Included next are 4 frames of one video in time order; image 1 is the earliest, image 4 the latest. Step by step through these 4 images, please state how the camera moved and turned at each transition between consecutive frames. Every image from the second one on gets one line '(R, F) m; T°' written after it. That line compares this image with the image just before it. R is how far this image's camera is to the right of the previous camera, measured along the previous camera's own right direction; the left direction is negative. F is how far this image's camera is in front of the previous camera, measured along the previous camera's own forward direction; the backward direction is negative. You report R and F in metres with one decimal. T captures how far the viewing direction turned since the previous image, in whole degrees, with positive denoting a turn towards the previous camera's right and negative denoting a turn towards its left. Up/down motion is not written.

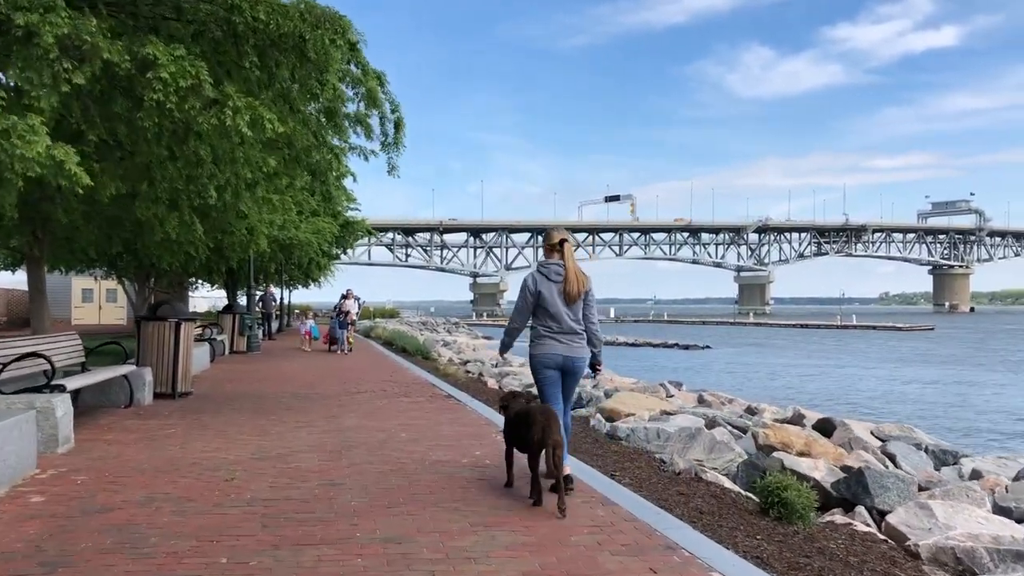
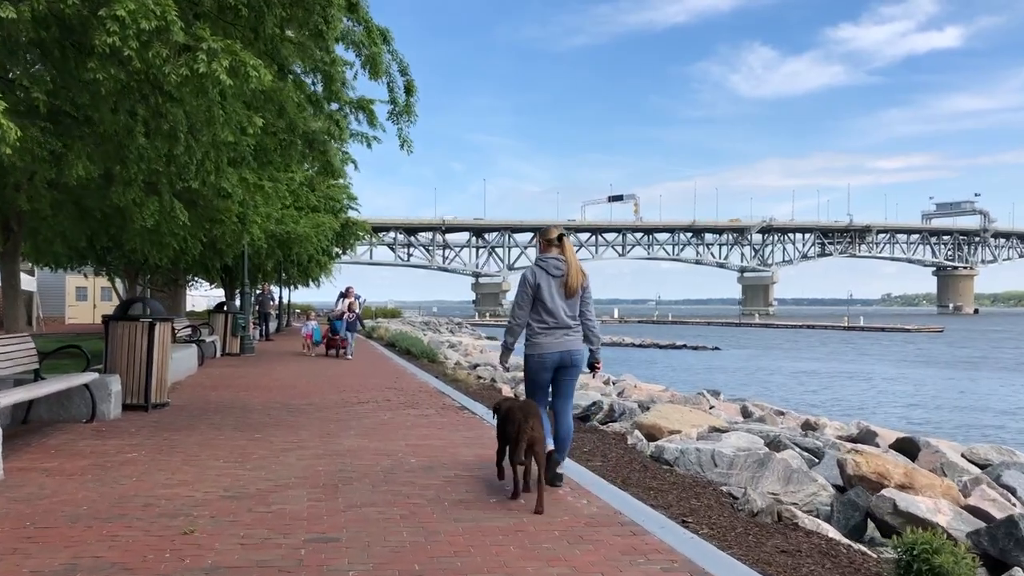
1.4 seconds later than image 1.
(-0.3, +1.6) m; 0°
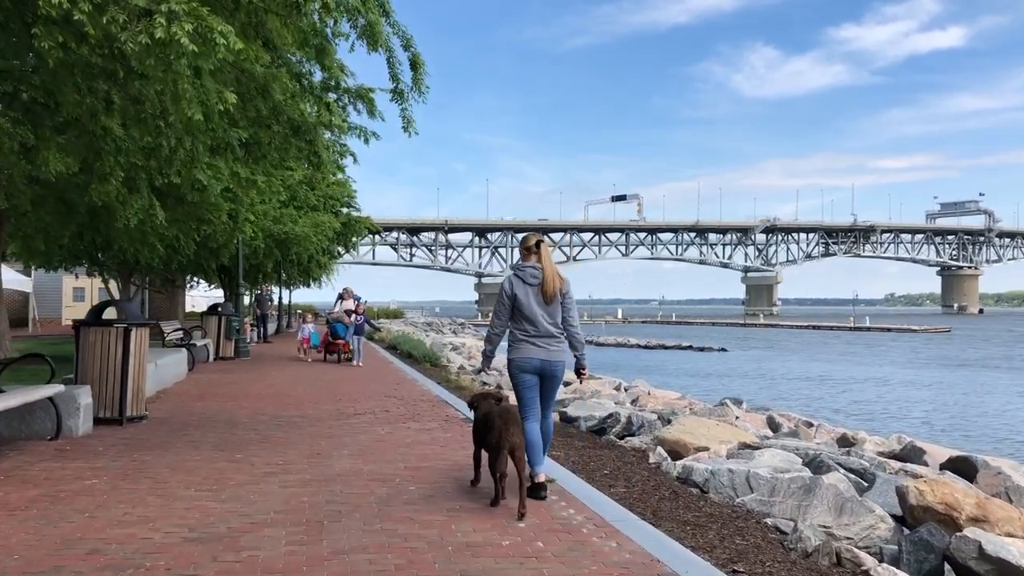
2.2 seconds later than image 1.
(-0.1, +0.9) m; 0°
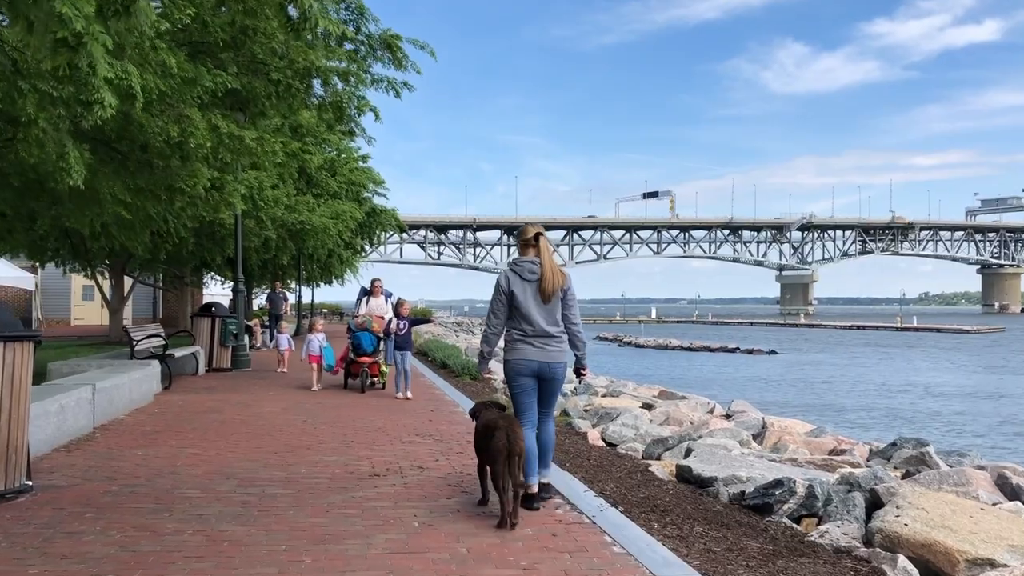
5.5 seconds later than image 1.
(-0.6, +4.0) m; -2°
